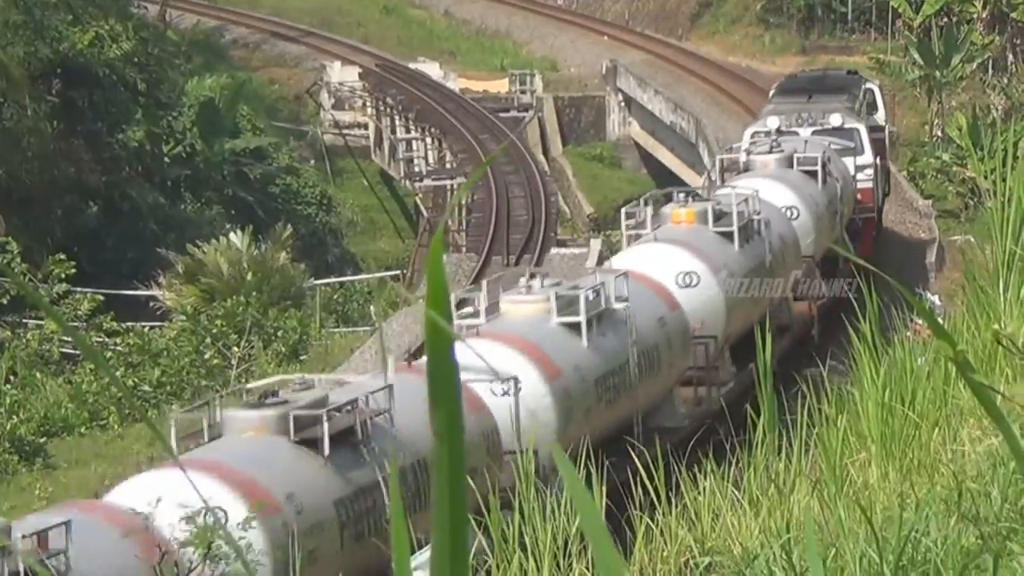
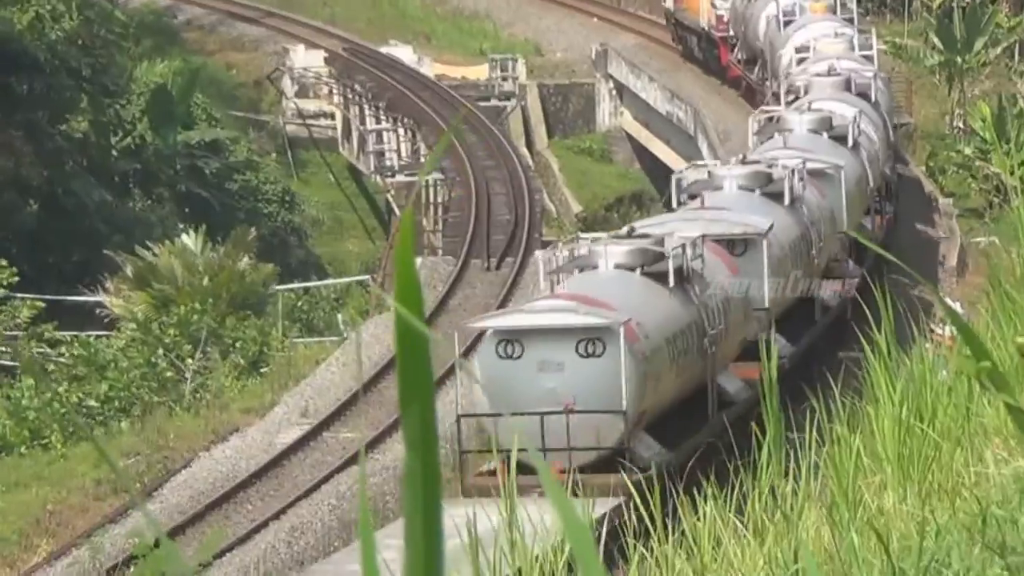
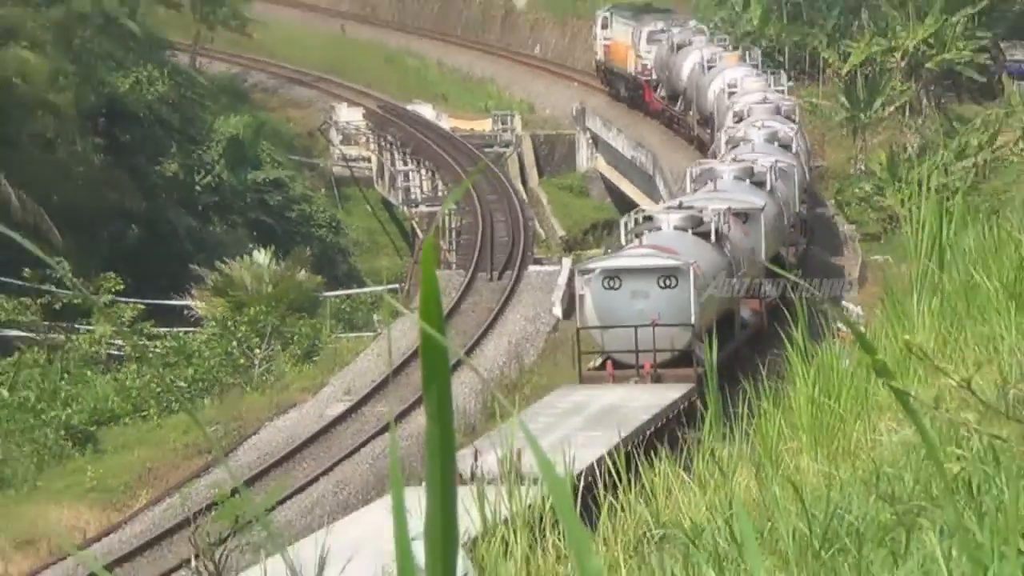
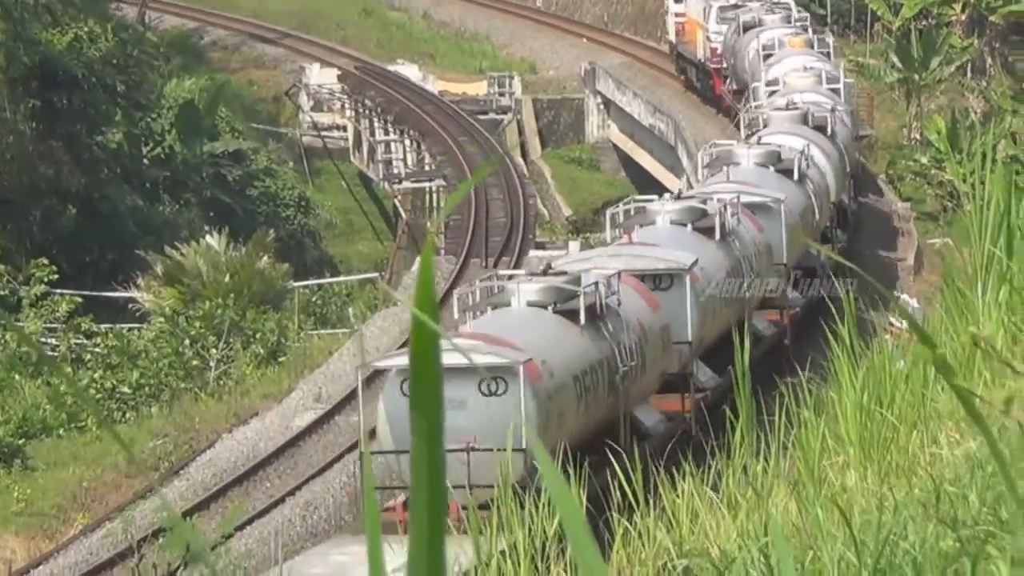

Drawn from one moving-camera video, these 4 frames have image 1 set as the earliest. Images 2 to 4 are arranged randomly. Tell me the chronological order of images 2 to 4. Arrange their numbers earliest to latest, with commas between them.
4, 2, 3
